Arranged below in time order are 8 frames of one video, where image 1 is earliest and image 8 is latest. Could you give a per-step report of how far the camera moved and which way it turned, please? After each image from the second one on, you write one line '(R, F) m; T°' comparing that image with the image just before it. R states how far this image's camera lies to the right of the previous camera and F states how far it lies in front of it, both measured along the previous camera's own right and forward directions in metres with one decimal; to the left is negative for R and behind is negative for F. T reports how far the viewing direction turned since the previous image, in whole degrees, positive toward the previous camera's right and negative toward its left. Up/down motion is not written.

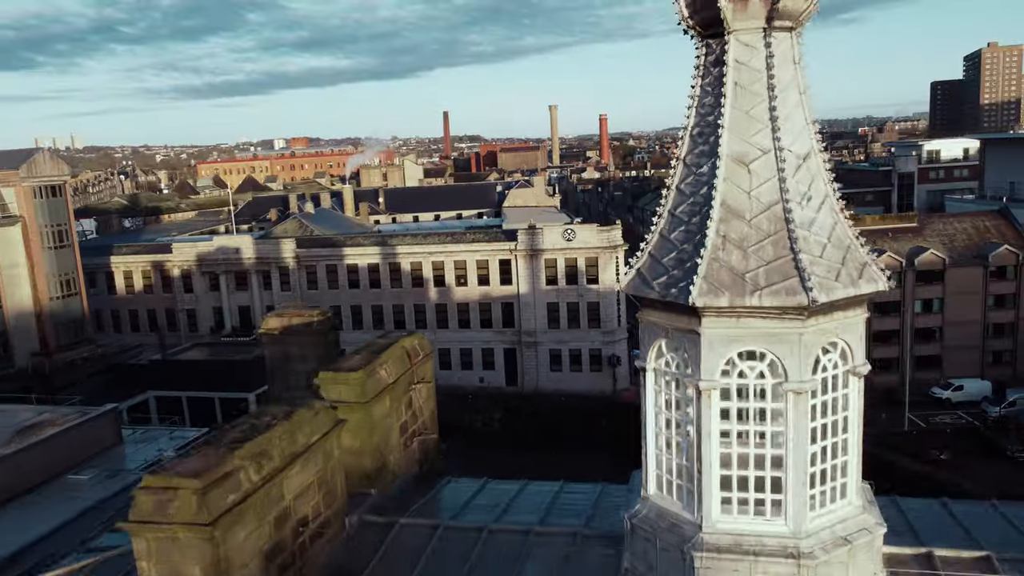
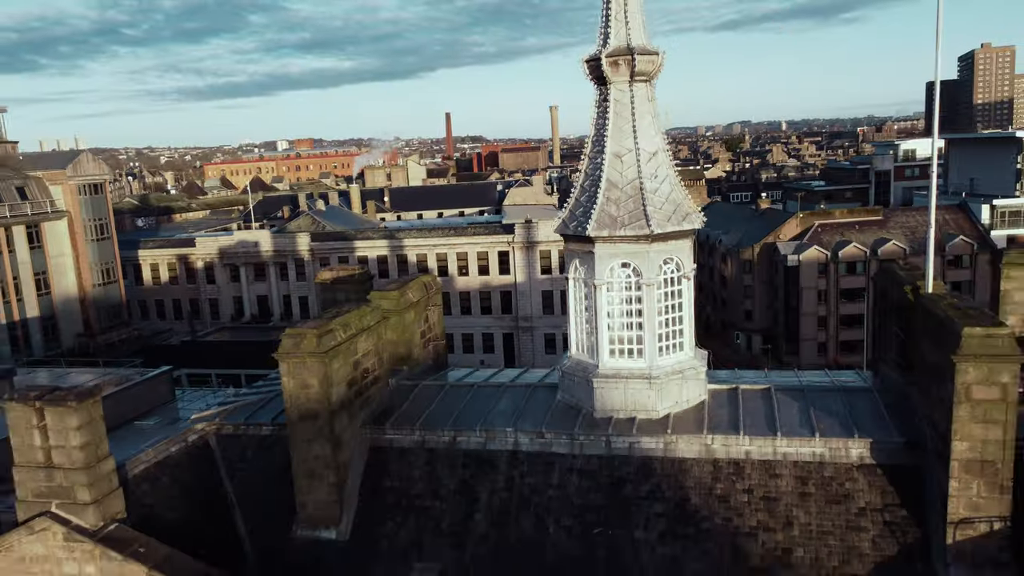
(+0.4, -4.9) m; 0°
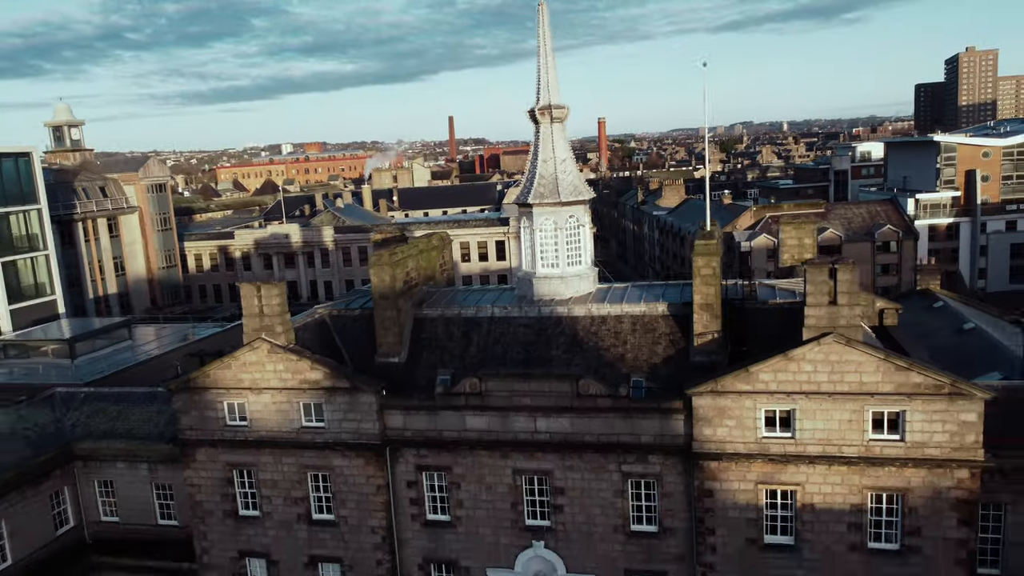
(+0.7, -10.3) m; 0°
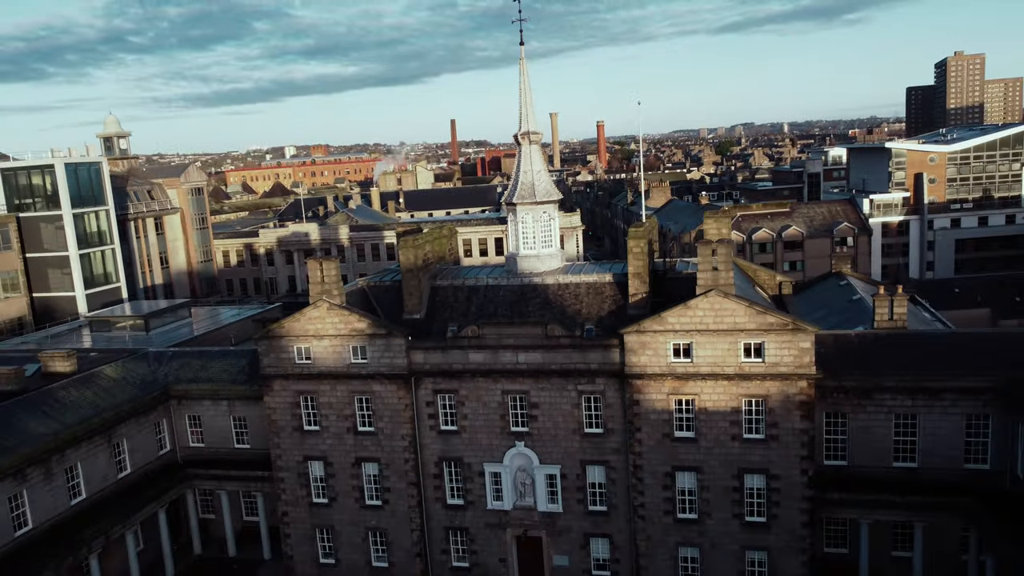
(+0.4, -8.2) m; 0°
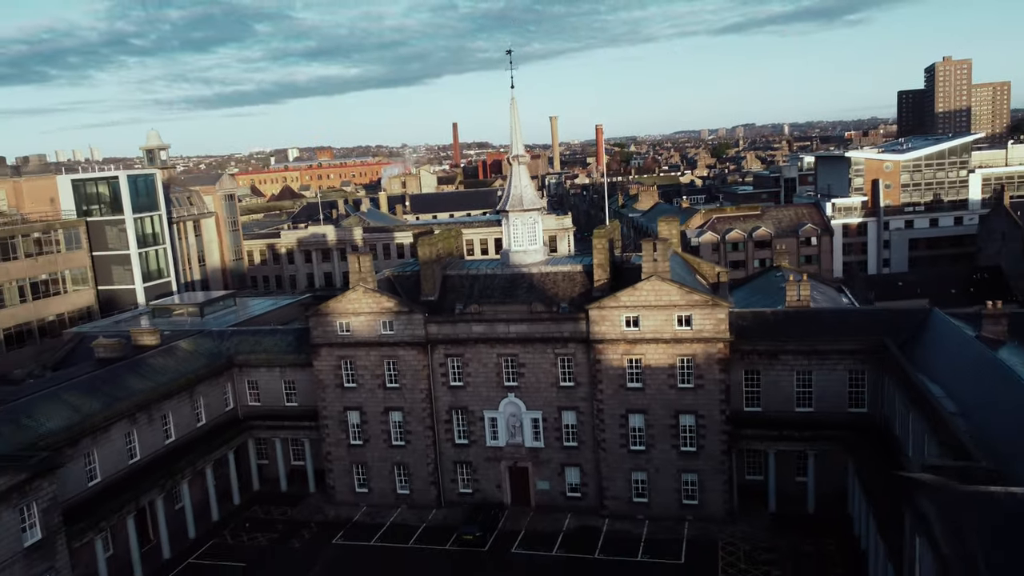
(+0.4, -8.6) m; 0°
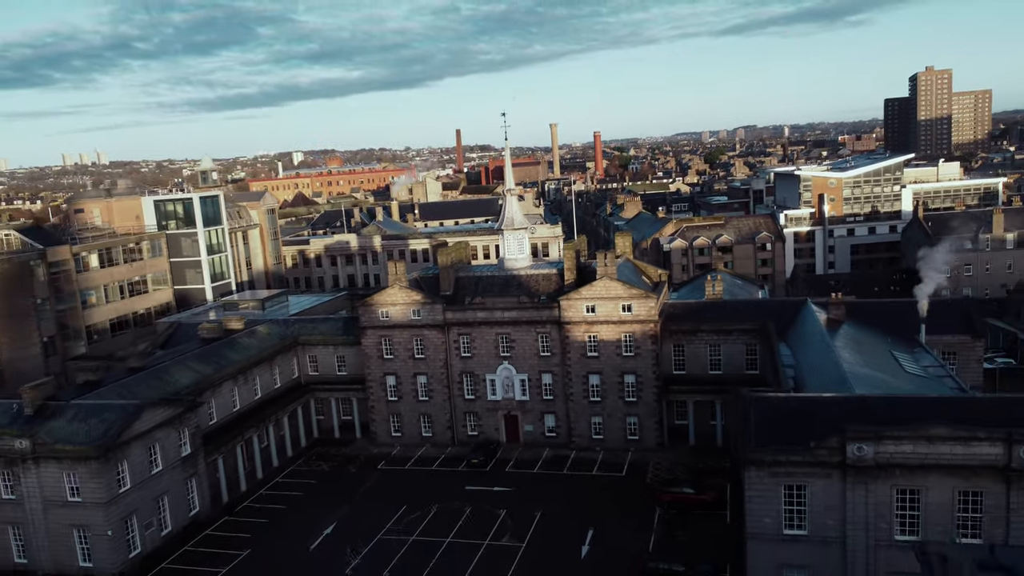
(+0.5, -14.2) m; 0°
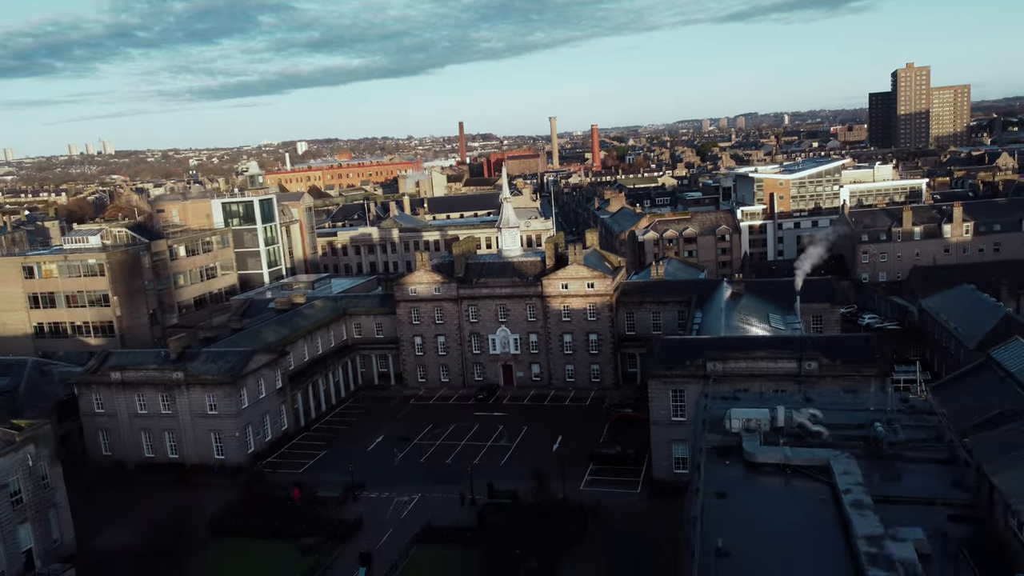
(+0.5, -18.2) m; 0°
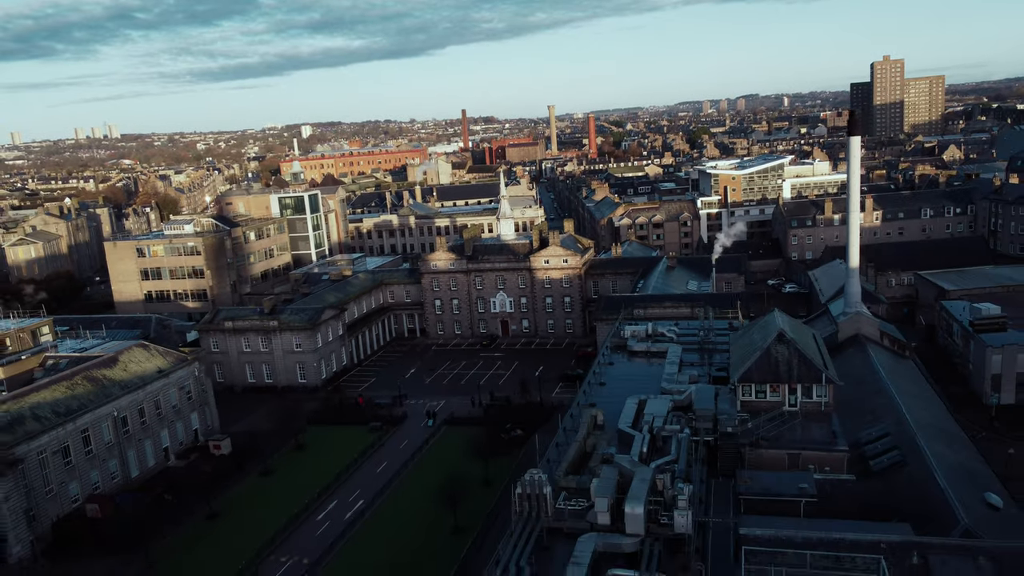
(+0.7, -23.8) m; 0°
